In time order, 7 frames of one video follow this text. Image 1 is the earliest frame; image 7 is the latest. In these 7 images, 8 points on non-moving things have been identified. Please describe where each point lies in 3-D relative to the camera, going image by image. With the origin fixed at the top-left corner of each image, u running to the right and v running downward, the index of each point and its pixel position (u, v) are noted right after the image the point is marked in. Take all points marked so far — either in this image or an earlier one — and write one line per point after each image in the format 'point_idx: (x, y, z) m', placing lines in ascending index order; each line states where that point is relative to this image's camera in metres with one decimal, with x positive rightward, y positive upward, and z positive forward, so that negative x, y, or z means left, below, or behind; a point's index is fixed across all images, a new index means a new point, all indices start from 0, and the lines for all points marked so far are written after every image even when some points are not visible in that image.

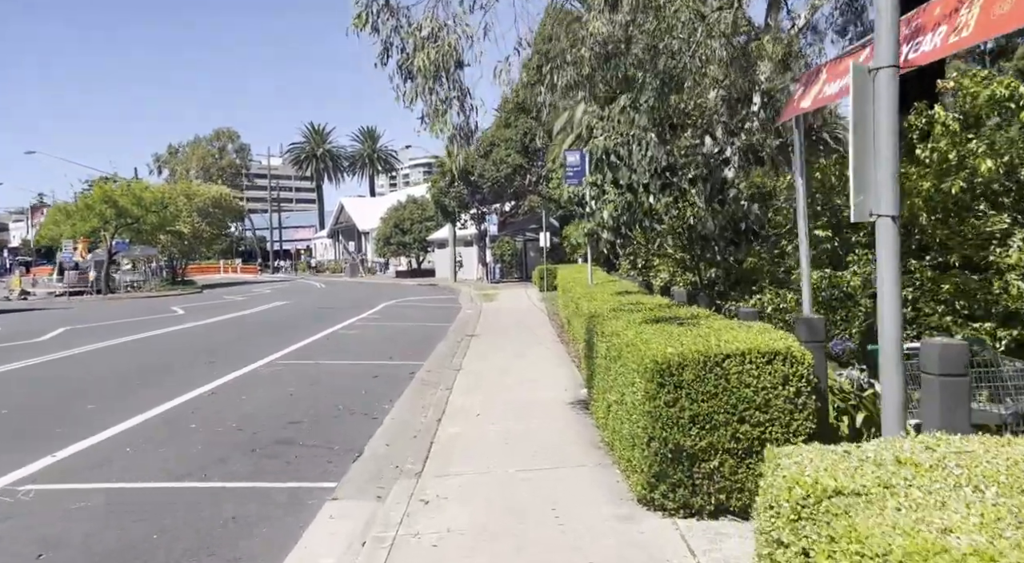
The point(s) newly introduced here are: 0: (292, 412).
0: (-2.5, -1.5, +8.0) m
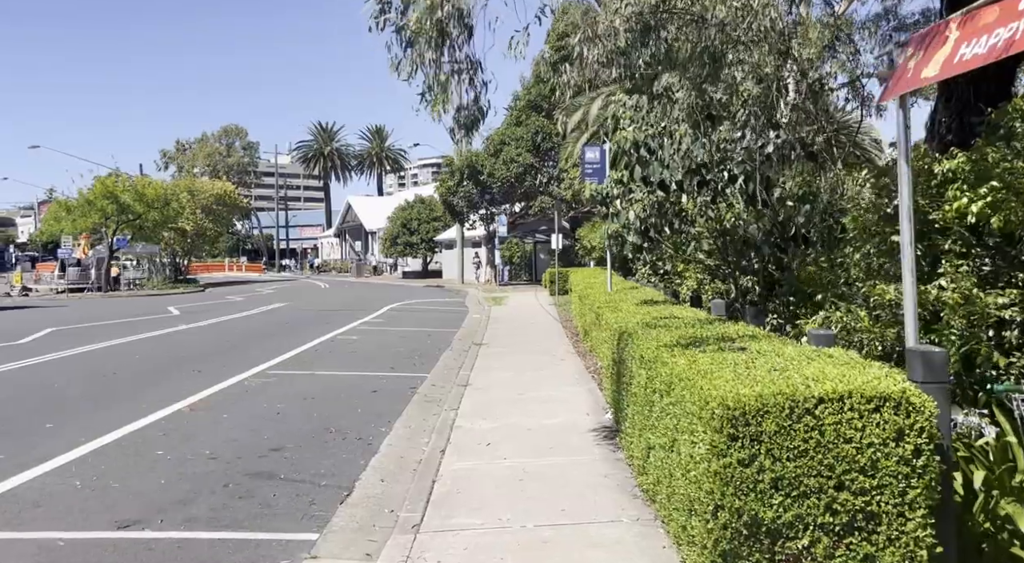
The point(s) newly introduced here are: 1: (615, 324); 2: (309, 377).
0: (-2.4, -1.5, +7.0) m
1: (+1.0, -0.4, +7.2) m
2: (-3.1, -1.4, +10.3) m
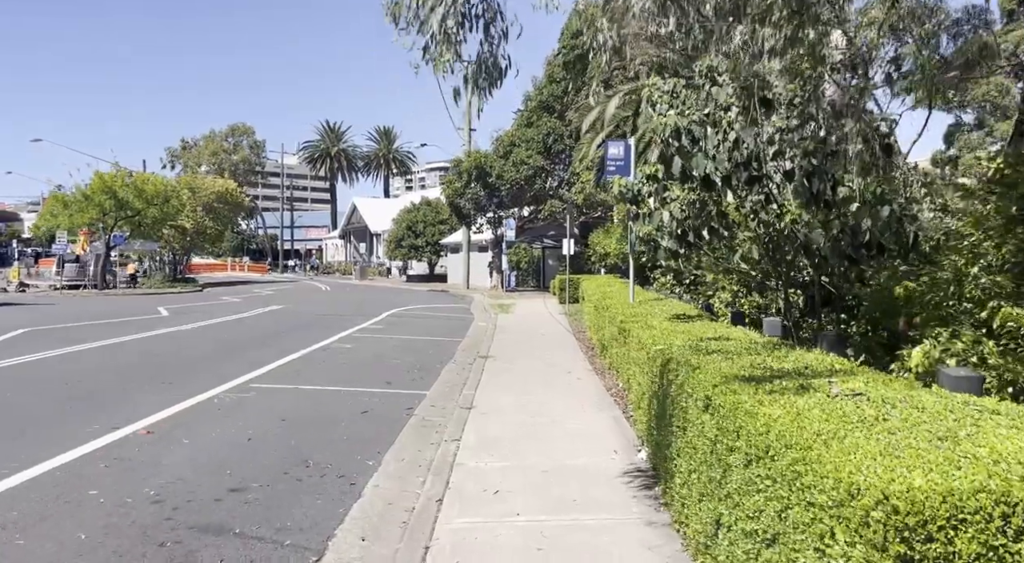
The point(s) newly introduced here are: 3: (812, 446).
0: (-2.3, -1.6, +5.9) m
1: (+1.1, -0.5, +6.0) m
2: (-2.9, -1.5, +9.2) m
3: (+1.0, -0.6, +2.4) m
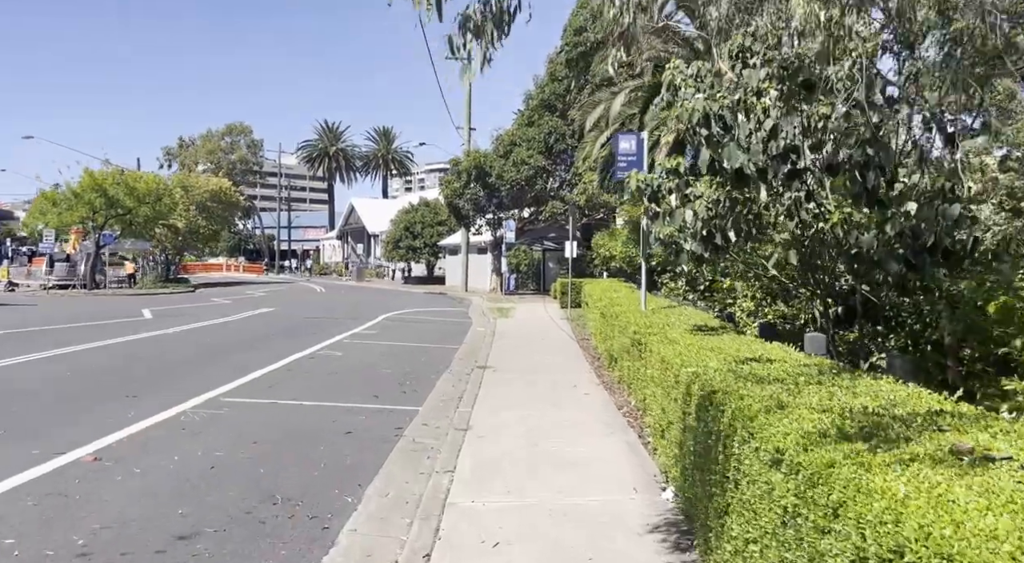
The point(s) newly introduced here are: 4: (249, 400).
0: (-2.2, -1.6, +5.0) m
1: (+1.2, -0.6, +5.2) m
2: (-2.9, -1.5, +8.3) m
3: (+1.1, -0.6, +1.6) m
4: (-3.3, -1.5, +8.8) m
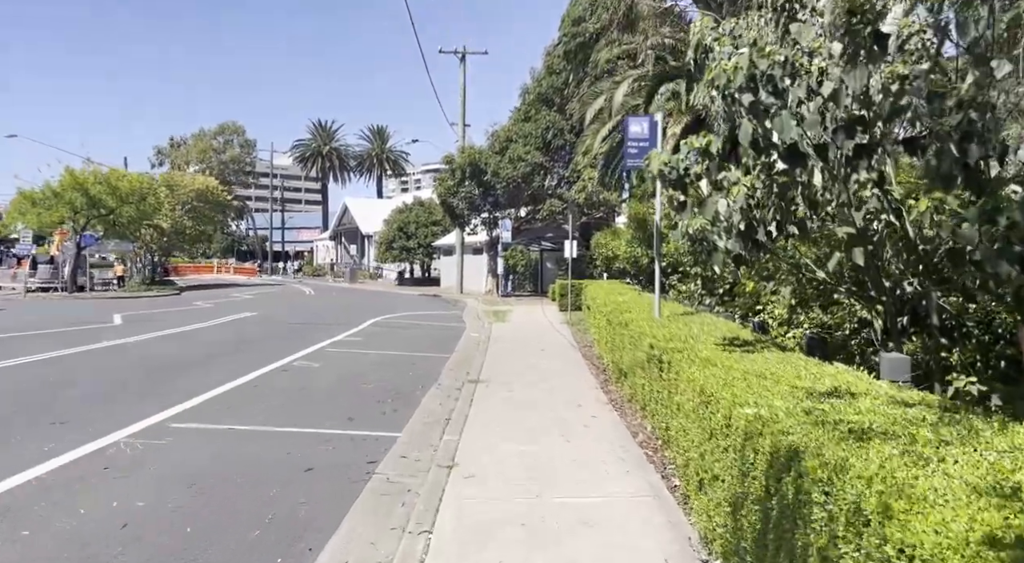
0: (-2.3, -1.7, +3.8) m
1: (+1.1, -0.6, +4.0) m
2: (-3.0, -1.6, +7.1) m
3: (+1.0, -0.7, +0.3) m
4: (-3.4, -1.6, +7.6) m
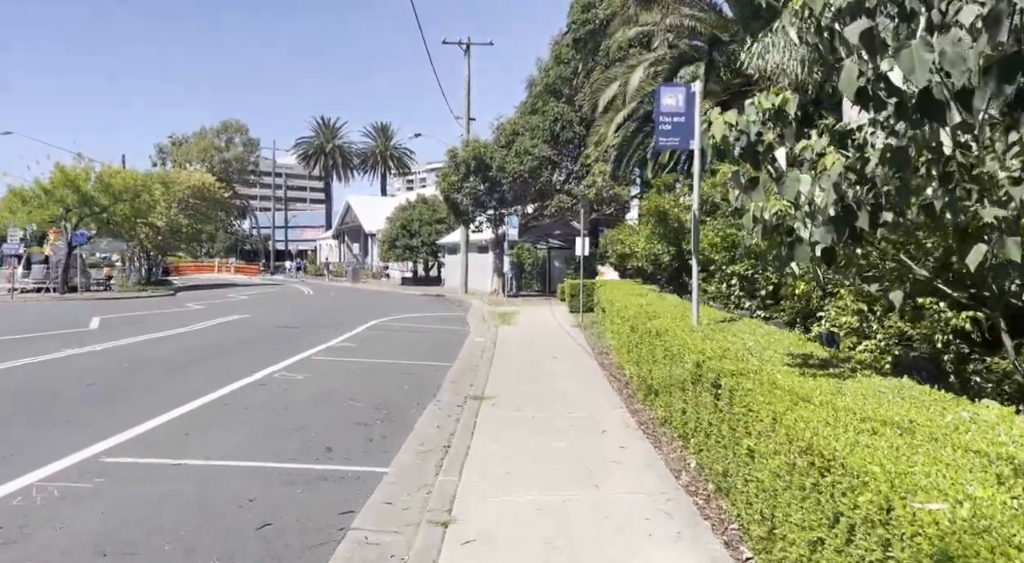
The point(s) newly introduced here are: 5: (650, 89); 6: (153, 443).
0: (-2.2, -1.7, +2.4) m
1: (+1.2, -0.7, +2.6) m
2: (-2.9, -1.6, +5.8) m
3: (+1.1, -0.7, -1.0) m
4: (-3.3, -1.6, +6.3) m
5: (+3.6, +5.1, +18.3) m
6: (-3.5, -1.6, +7.0) m
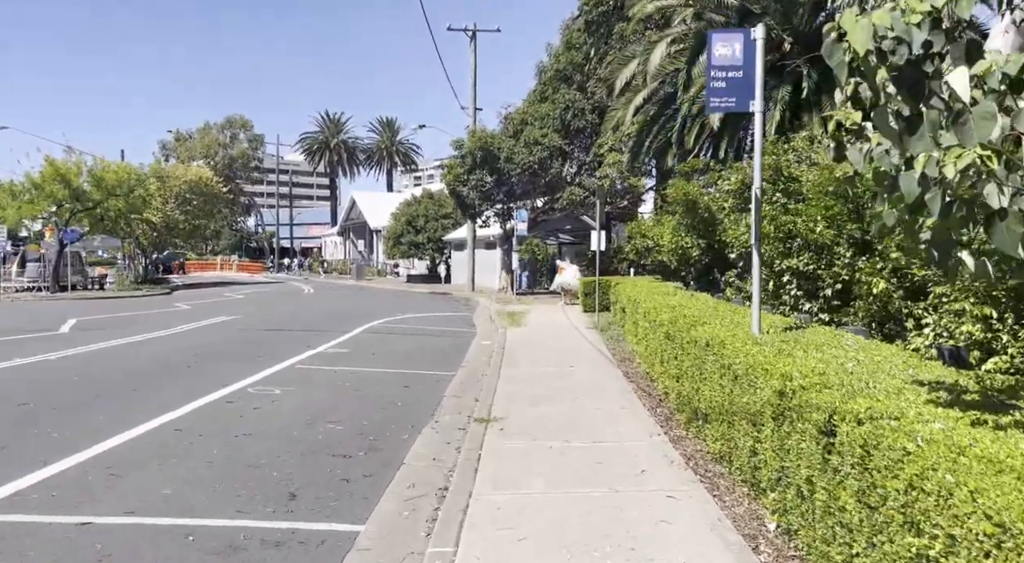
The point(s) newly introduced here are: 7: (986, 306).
0: (-2.2, -1.7, +1.0) m
1: (+1.3, -0.7, +1.1) m
2: (-2.8, -1.6, +4.3) m
3: (+1.1, -0.7, -2.5) m
4: (-3.2, -1.6, +4.8) m
5: (+3.8, +5.1, +16.7) m
6: (-3.4, -1.6, +5.5) m
7: (+3.1, -0.2, +4.4) m
